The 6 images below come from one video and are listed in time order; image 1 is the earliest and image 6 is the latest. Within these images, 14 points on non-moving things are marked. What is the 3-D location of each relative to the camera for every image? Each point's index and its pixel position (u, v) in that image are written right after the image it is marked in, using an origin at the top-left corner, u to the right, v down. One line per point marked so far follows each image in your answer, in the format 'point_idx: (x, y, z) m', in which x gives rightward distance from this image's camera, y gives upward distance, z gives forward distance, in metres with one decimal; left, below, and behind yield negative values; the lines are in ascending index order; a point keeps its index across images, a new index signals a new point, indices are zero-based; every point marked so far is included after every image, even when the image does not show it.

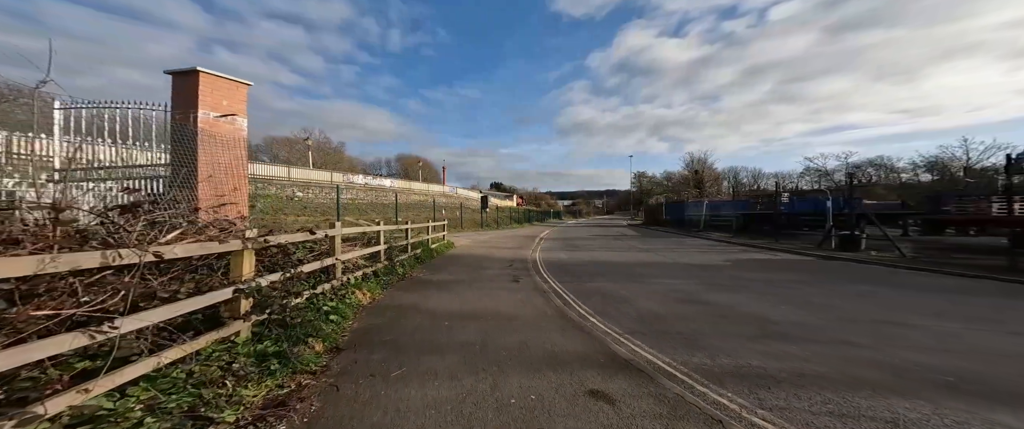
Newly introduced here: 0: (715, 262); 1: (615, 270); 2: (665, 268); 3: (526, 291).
0: (+6.4, -1.4, +10.9) m
1: (+2.7, -1.5, +9.2) m
2: (+4.3, -1.5, +9.7) m
3: (+0.3, -1.5, +6.7) m
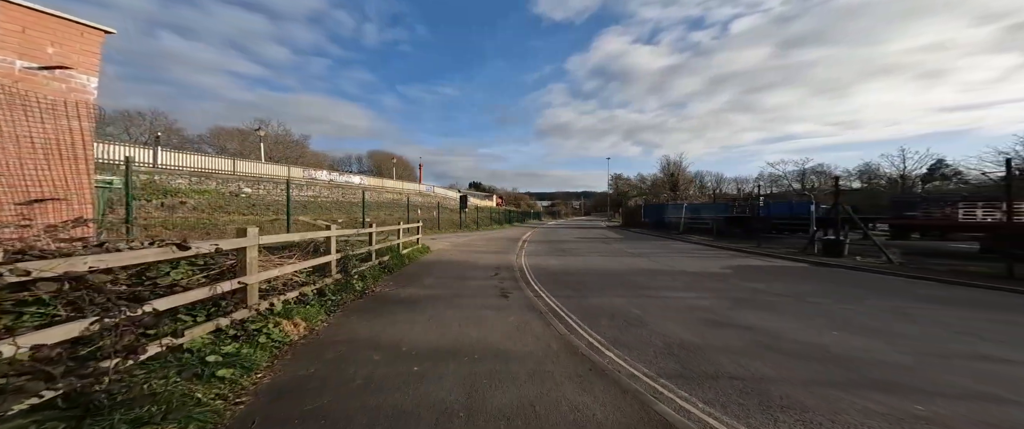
0: (+5.8, -1.5, +10.1) m
1: (+2.3, -1.6, +8.1) m
2: (+3.9, -1.5, +8.8) m
3: (+0.1, -1.5, +5.4) m
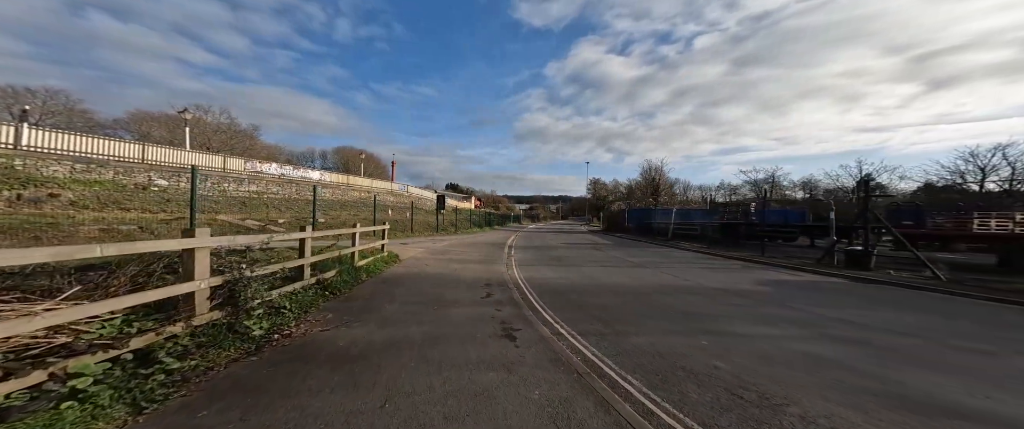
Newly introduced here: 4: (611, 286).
0: (+5.6, -1.6, +8.3) m
1: (+2.2, -1.6, +6.1) m
2: (+3.8, -1.6, +6.9) m
3: (+0.3, -1.5, +3.3) m
4: (+2.2, -1.6, +7.7) m
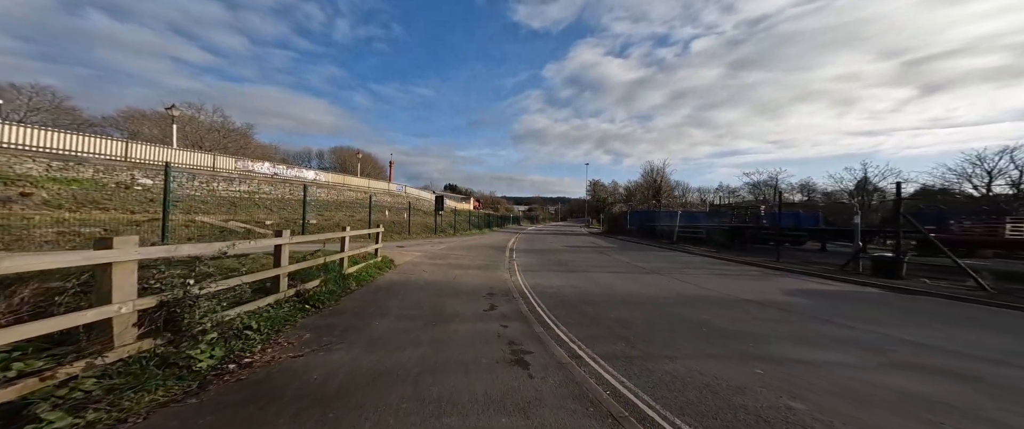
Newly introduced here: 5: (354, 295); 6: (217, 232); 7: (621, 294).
0: (+5.7, -1.7, +7.7) m
1: (+2.3, -1.6, +5.4) m
2: (+3.9, -1.6, +6.2) m
3: (+0.4, -1.5, +2.6) m
4: (+2.3, -1.6, +7.1) m
5: (-2.5, -1.3, +5.5) m
6: (-7.3, -0.4, +8.6) m
7: (+2.2, -1.6, +7.1) m
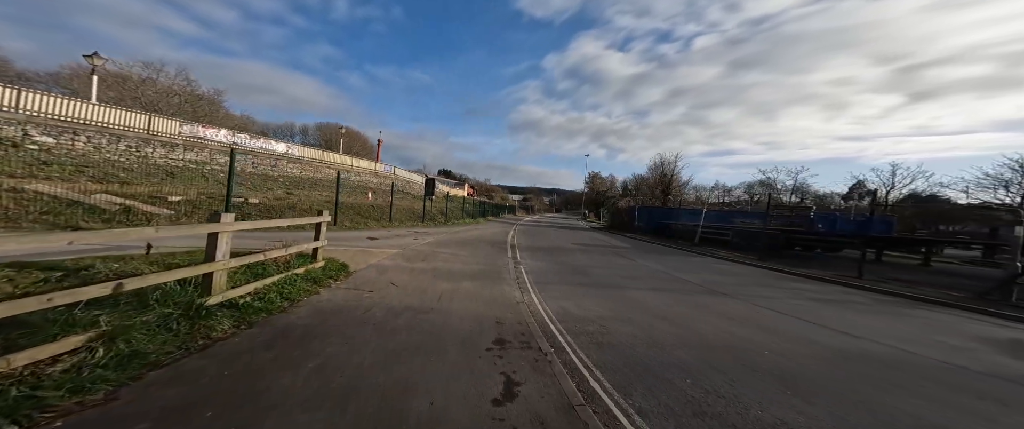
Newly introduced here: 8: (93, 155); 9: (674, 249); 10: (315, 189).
0: (+6.0, -1.7, +4.8) m
1: (+2.6, -1.6, +2.6) m
2: (+4.2, -1.6, +3.4) m
3: (+0.8, -1.5, -0.3) m
4: (+2.6, -1.6, +4.2) m
5: (-2.2, -1.0, +2.5) m
6: (-7.0, +0.1, +5.6) m
7: (+2.5, -1.5, +4.2) m
8: (-13.6, +2.0, +11.2) m
9: (+8.6, -1.7, +18.1) m
10: (-10.4, +1.3, +18.6) m
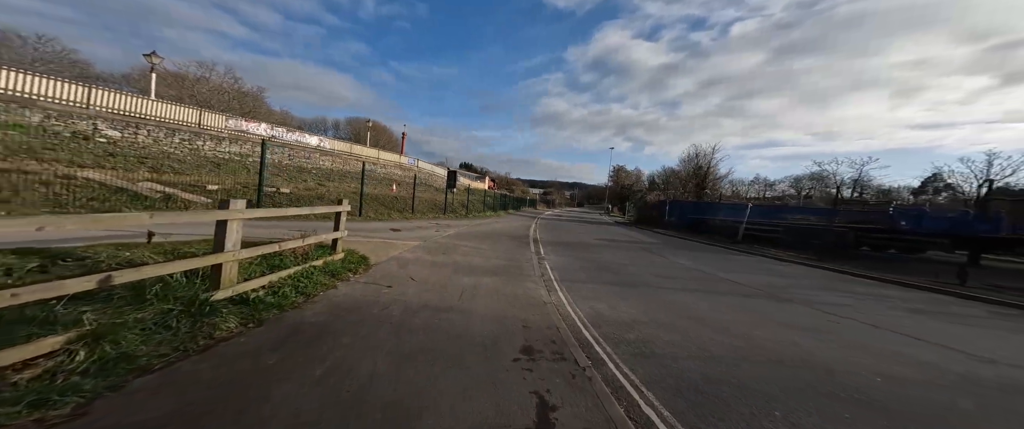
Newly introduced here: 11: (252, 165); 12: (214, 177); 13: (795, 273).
0: (+6.4, -1.6, +4.0) m
1: (+2.9, -1.5, +2.0) m
2: (+4.5, -1.6, +2.7) m
3: (+0.8, -1.5, -0.8) m
4: (+2.9, -1.5, +3.6) m
5: (-2.0, -0.9, +2.3) m
6: (-6.6, +0.3, +5.6) m
7: (+2.8, -1.5, +3.6) m
8: (-12.7, +2.3, +11.7) m
9: (+9.9, -1.5, +17.1) m
10: (-8.9, +1.8, +18.8) m
11: (-10.8, +1.9, +14.5) m
12: (-9.4, +1.1, +10.9) m
13: (+8.2, -1.6, +10.0) m
